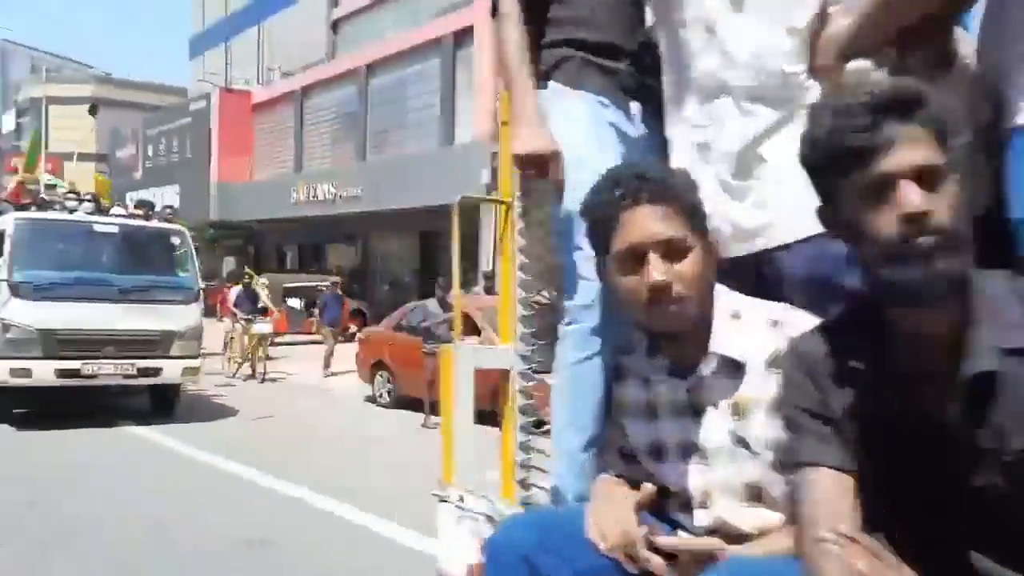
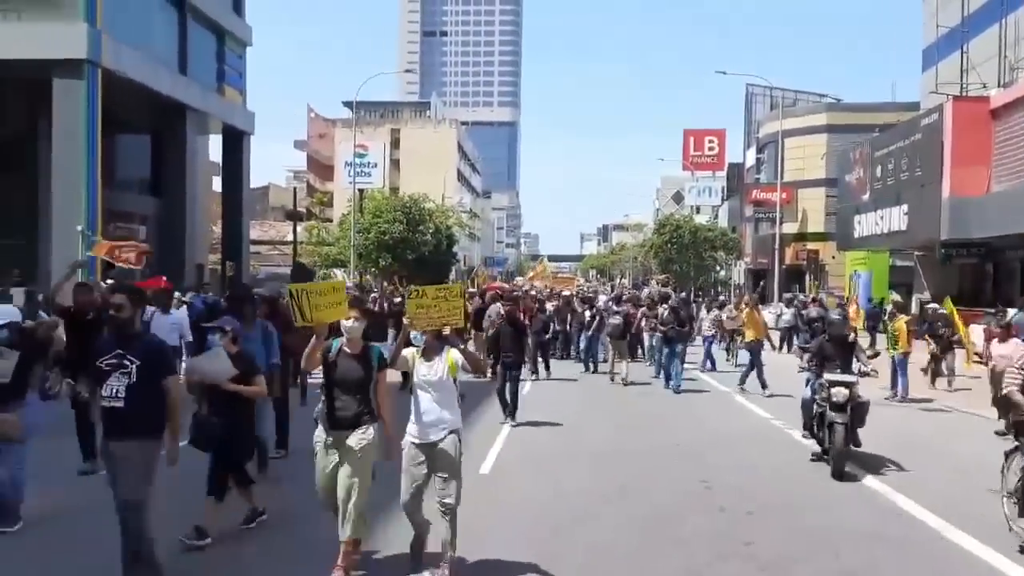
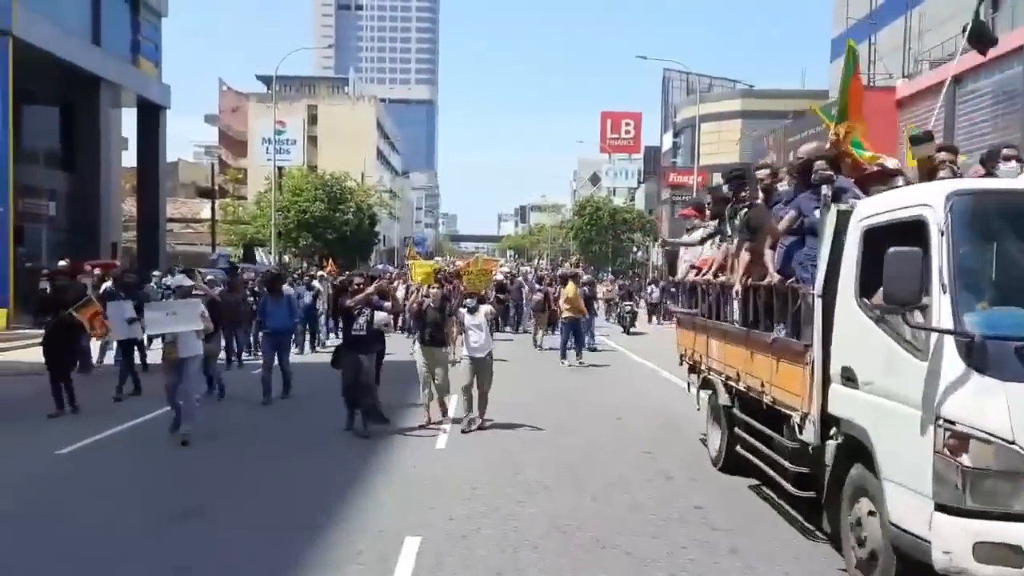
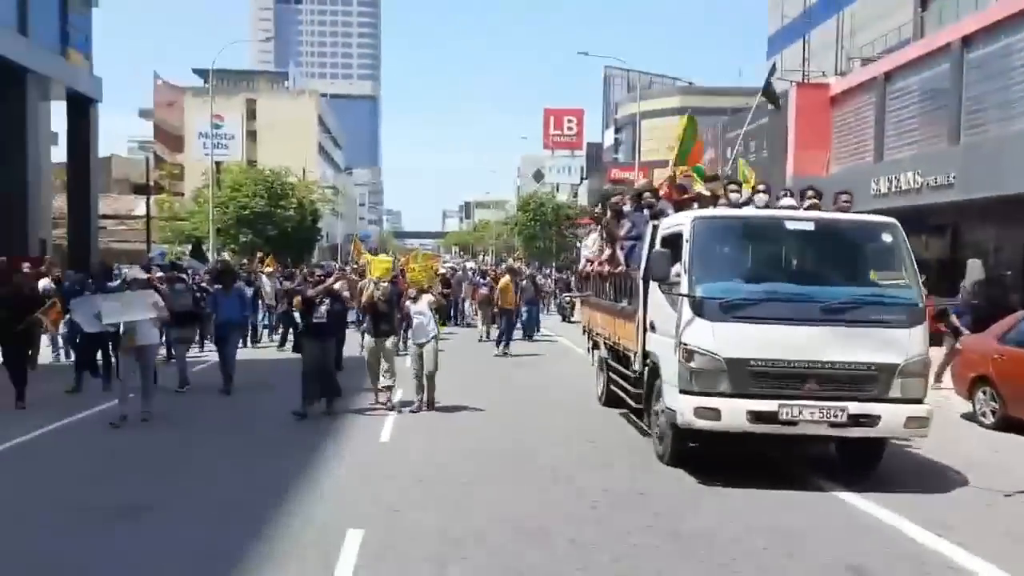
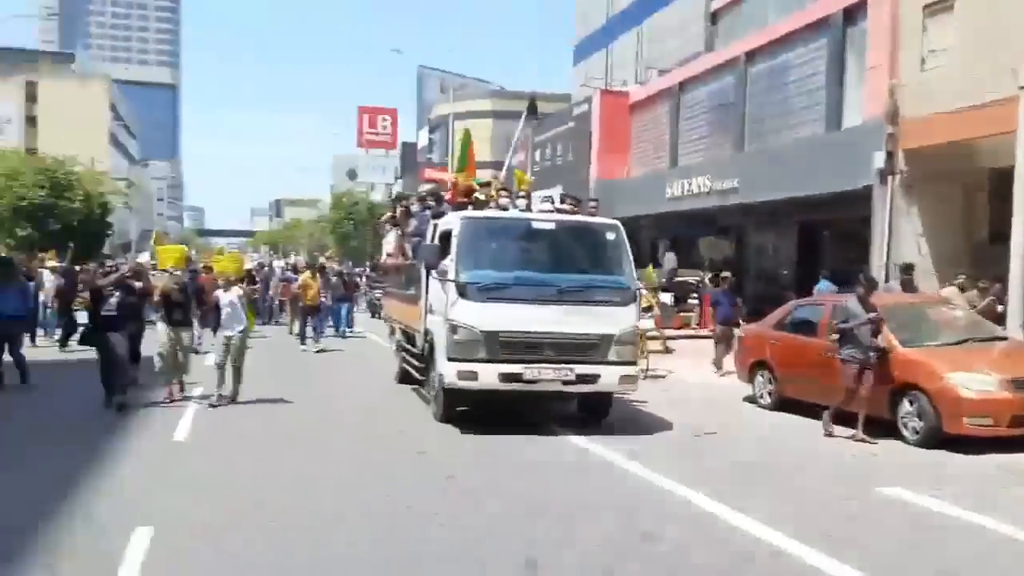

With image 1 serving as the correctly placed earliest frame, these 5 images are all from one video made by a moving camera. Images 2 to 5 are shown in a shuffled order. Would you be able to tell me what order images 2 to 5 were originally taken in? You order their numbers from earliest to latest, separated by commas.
5, 4, 3, 2
